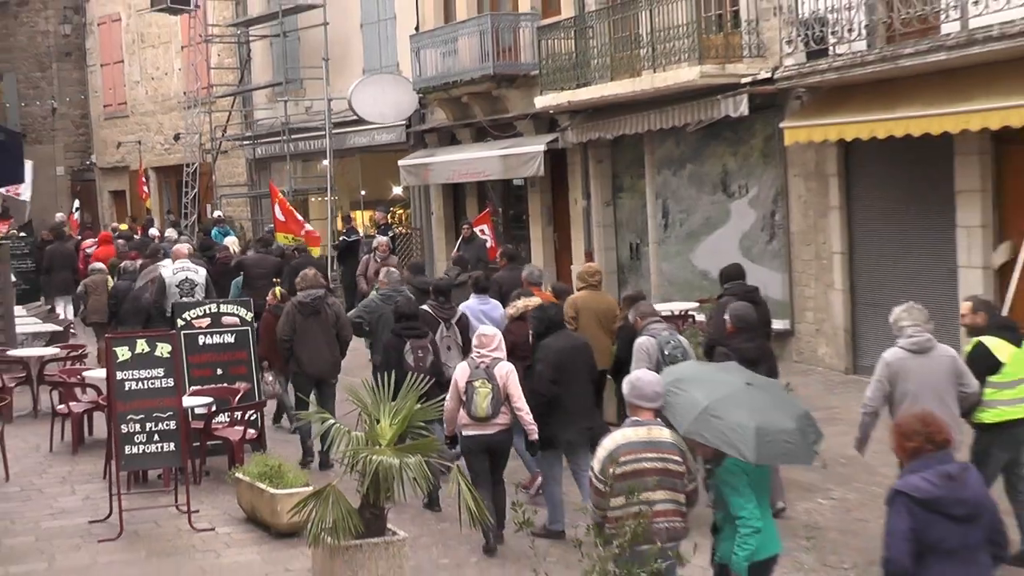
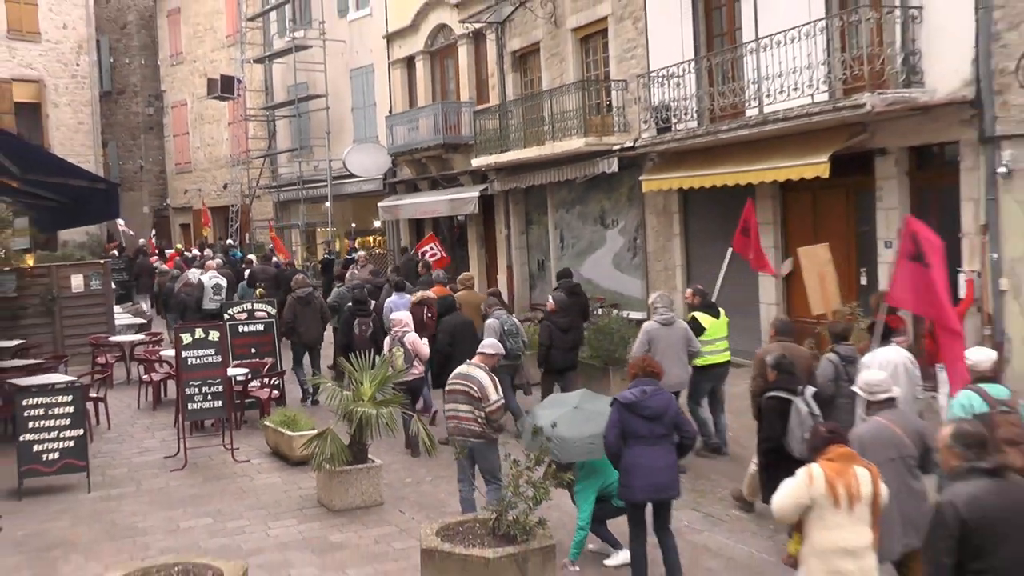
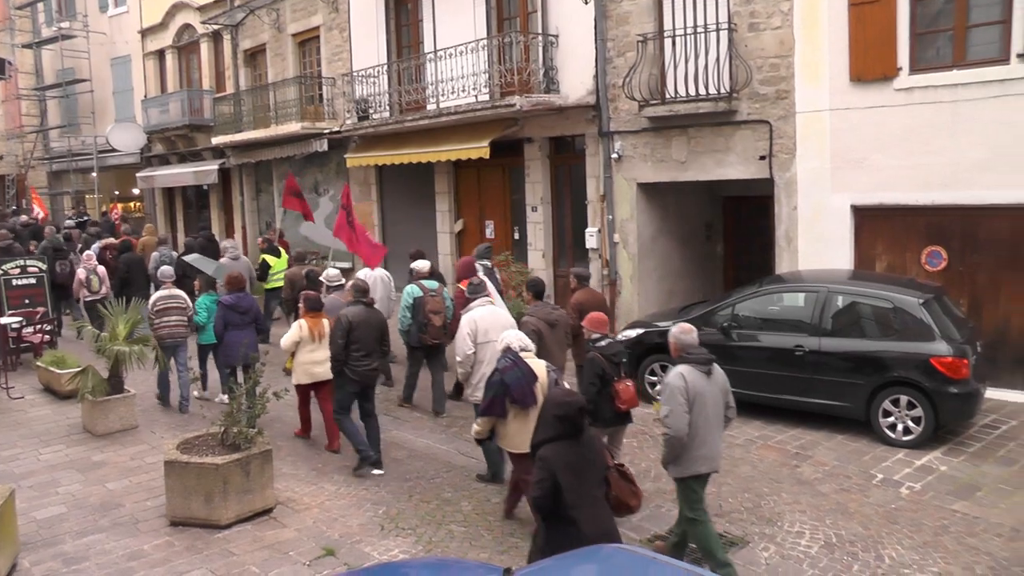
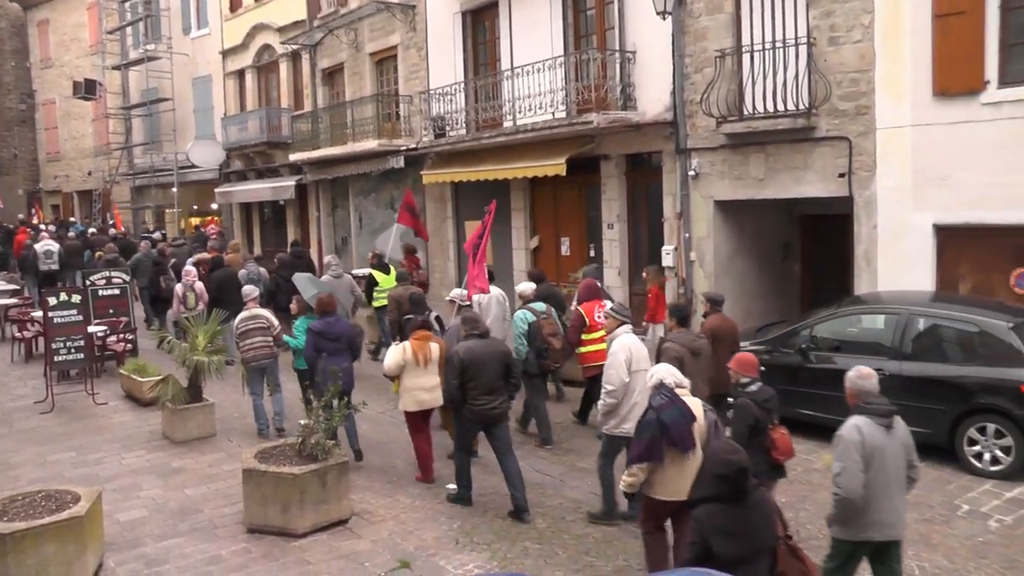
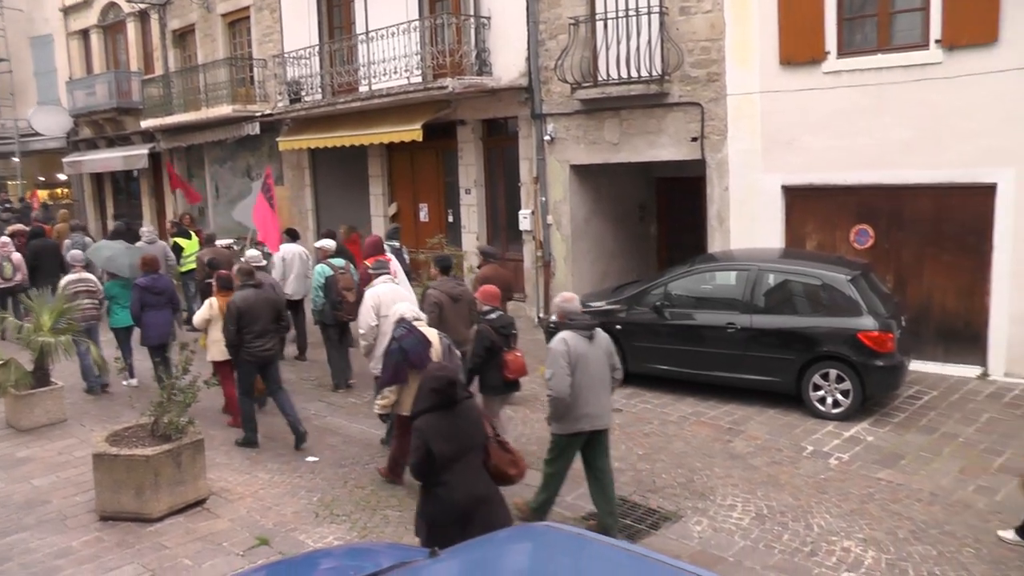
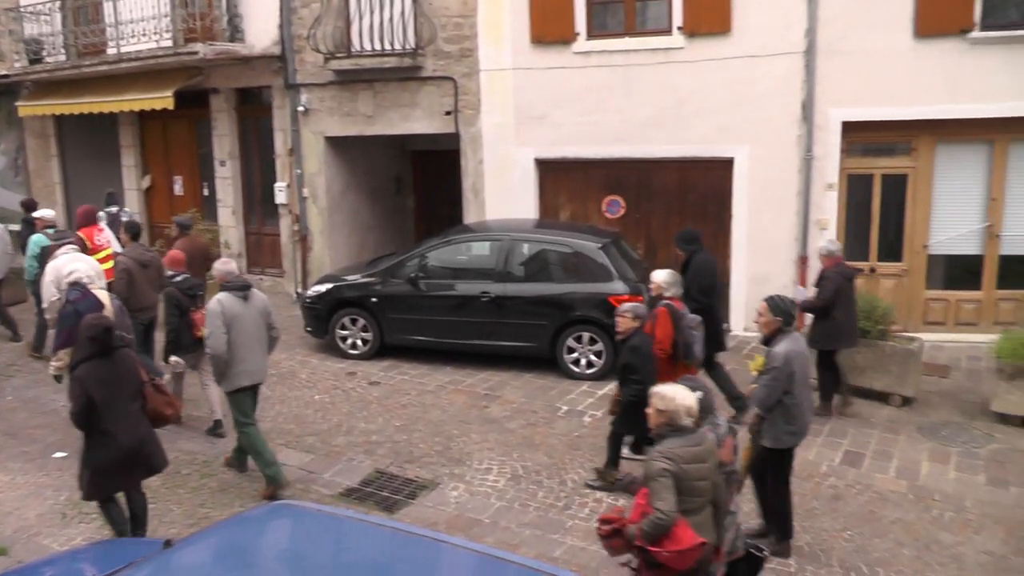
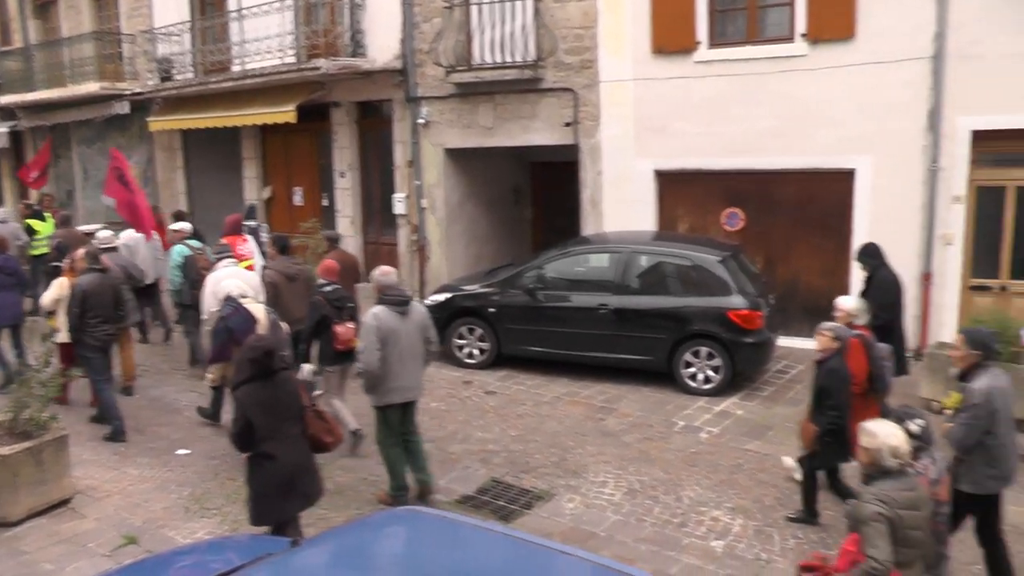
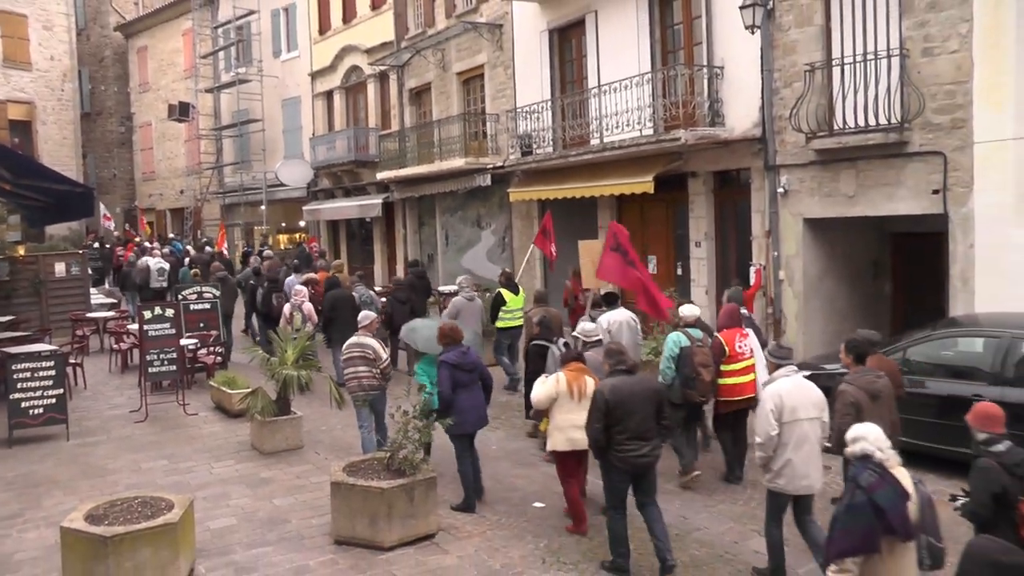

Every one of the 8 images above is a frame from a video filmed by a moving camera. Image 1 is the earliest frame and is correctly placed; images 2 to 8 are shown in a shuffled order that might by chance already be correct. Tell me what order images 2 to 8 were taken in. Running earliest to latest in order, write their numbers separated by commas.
2, 8, 4, 3, 5, 7, 6
